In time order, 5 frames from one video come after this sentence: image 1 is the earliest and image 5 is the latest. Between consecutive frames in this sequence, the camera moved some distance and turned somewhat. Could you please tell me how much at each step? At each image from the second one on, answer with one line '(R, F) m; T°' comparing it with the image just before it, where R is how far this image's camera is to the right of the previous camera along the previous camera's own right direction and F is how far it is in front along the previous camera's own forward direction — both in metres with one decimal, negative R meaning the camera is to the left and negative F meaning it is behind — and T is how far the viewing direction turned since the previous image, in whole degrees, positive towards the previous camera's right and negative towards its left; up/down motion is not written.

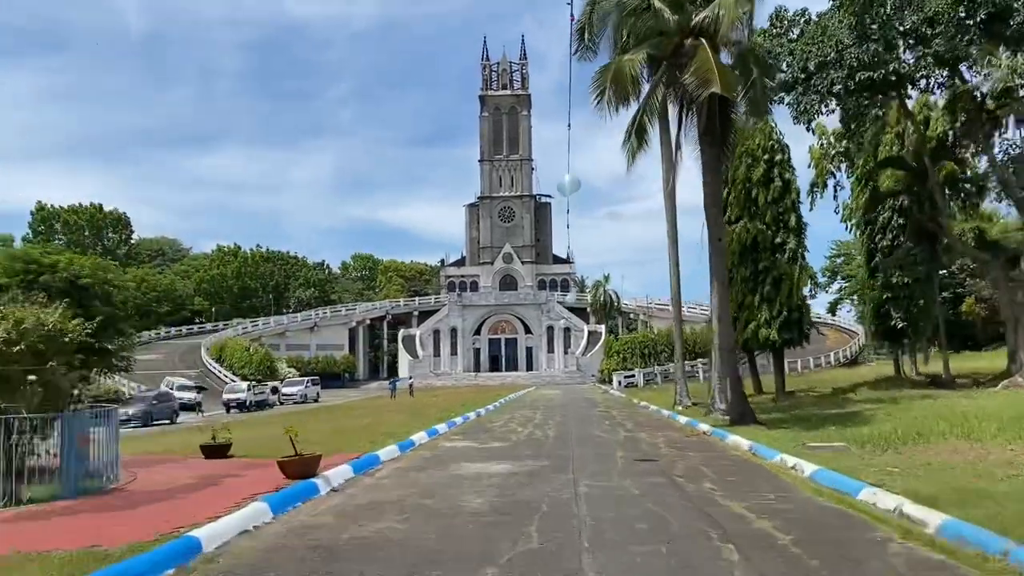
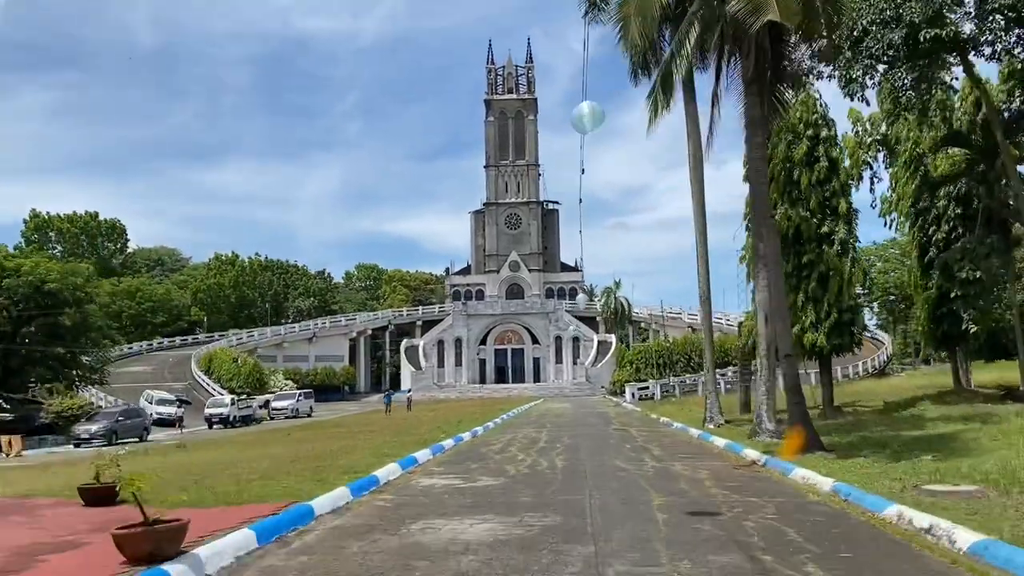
(+0.2, +3.8) m; -1°
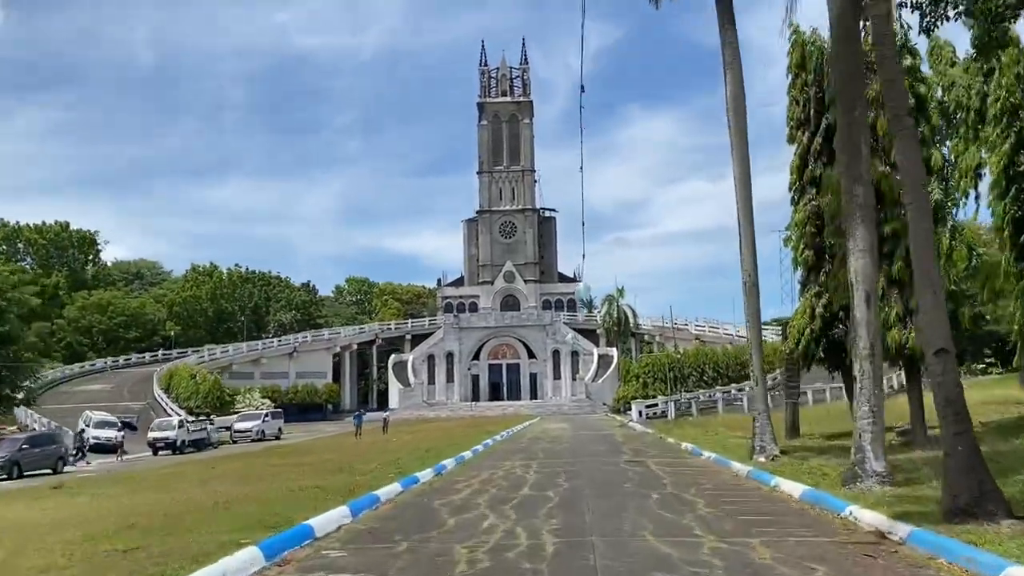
(+0.4, +5.9) m; 0°
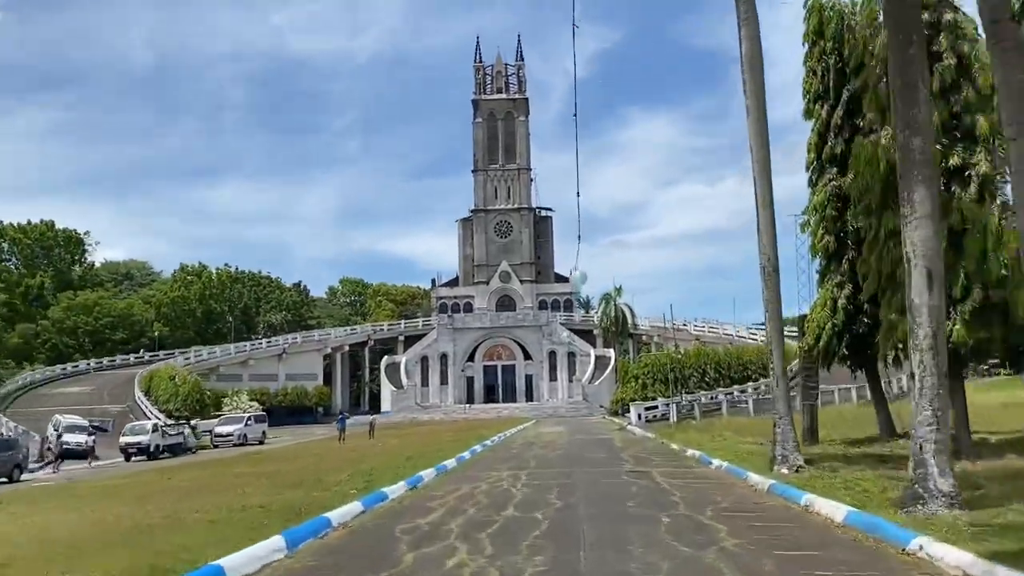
(+0.2, +2.1) m; 0°
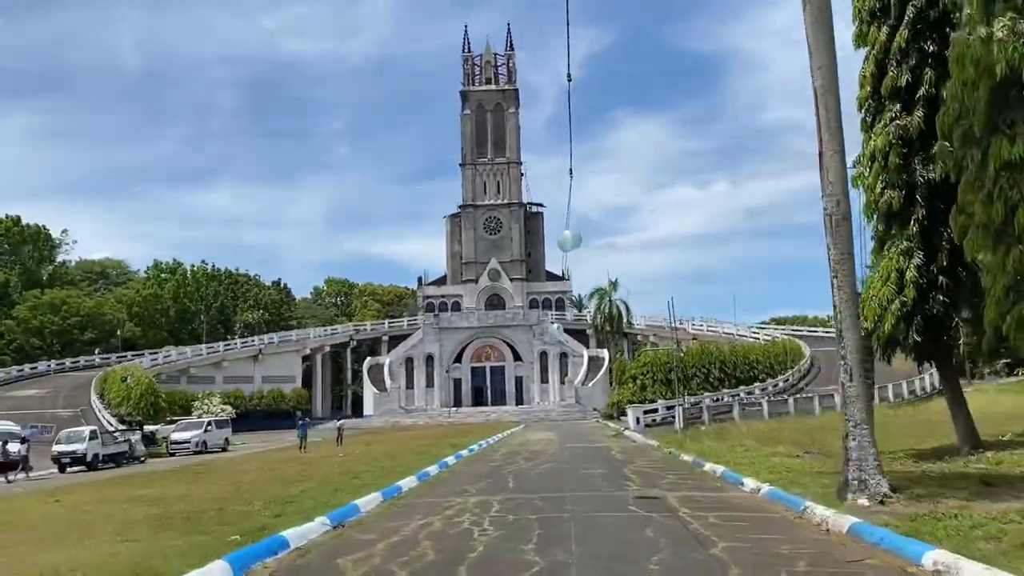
(+0.3, +4.2) m; +1°
